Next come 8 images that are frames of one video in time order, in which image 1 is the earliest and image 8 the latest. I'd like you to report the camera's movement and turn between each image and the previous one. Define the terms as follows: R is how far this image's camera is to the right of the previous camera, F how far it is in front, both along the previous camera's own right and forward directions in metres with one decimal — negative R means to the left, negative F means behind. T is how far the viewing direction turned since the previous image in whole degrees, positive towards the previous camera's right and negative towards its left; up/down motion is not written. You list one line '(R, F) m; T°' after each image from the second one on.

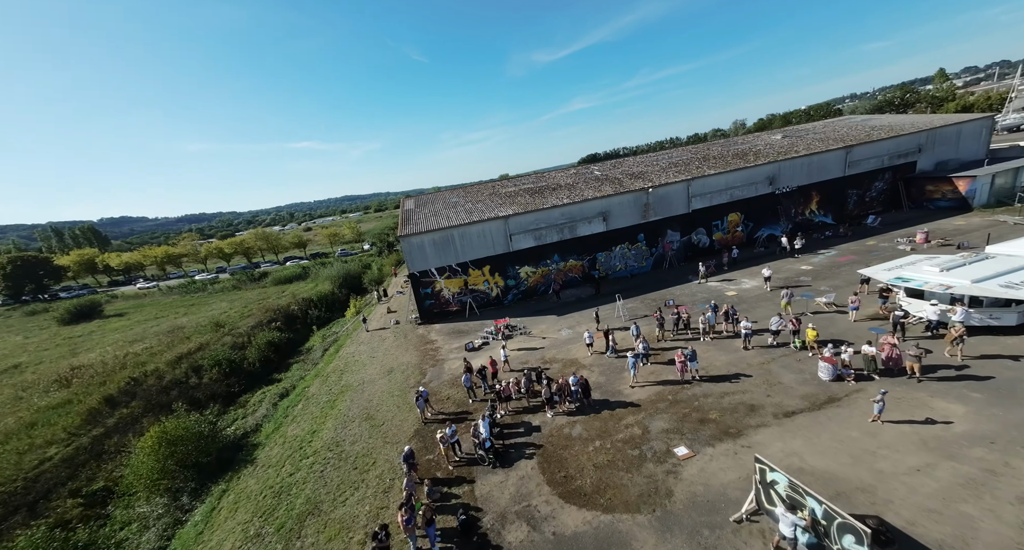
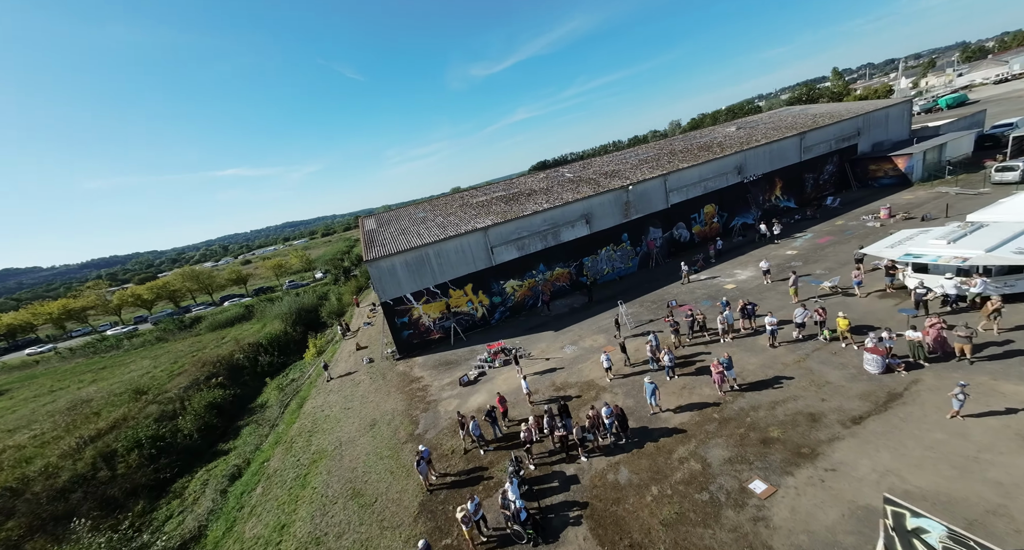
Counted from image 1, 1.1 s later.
(-1.7, +3.3) m; +6°
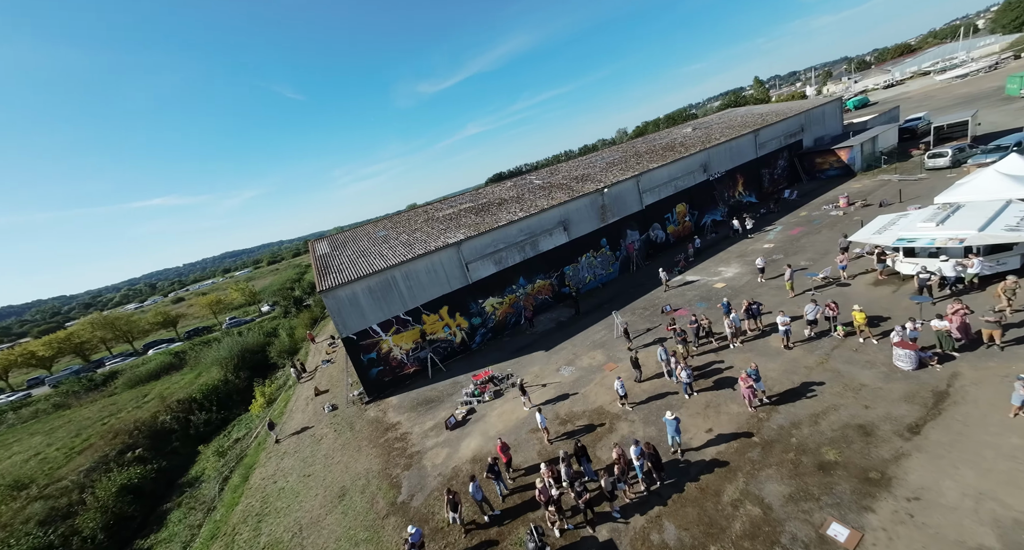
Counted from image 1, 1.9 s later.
(-1.0, +2.8) m; +6°
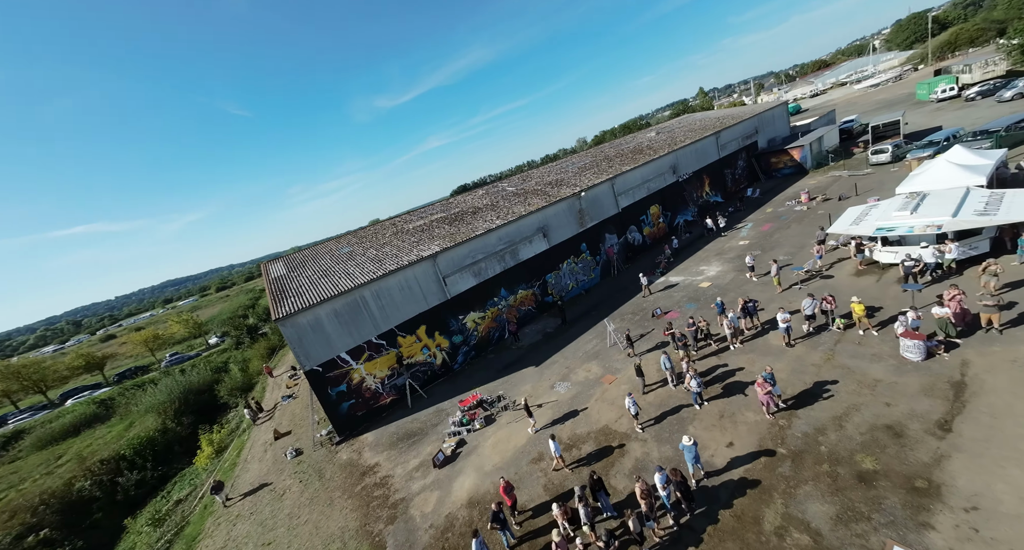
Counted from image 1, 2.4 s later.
(-0.7, +1.7) m; +5°
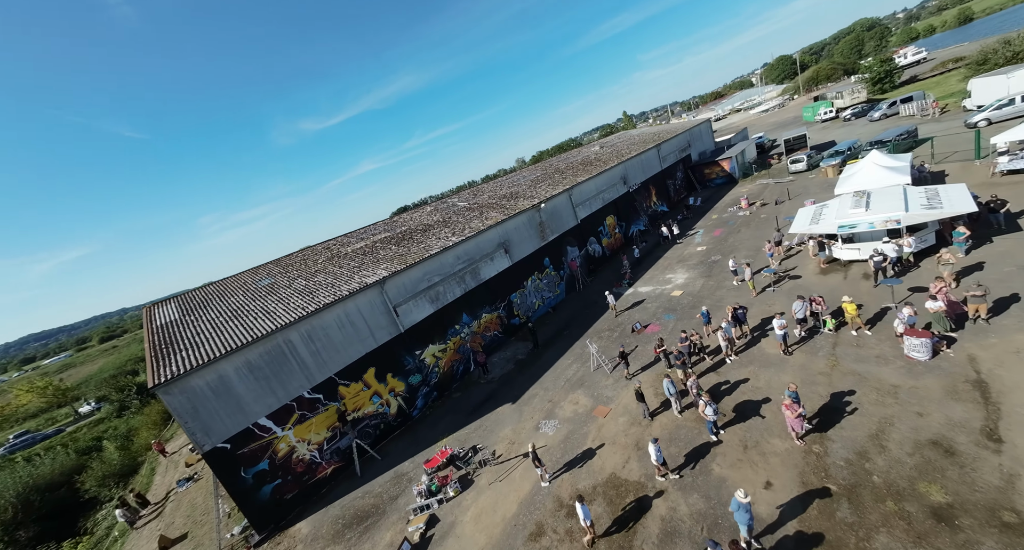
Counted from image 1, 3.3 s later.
(-0.8, +2.9) m; +8°
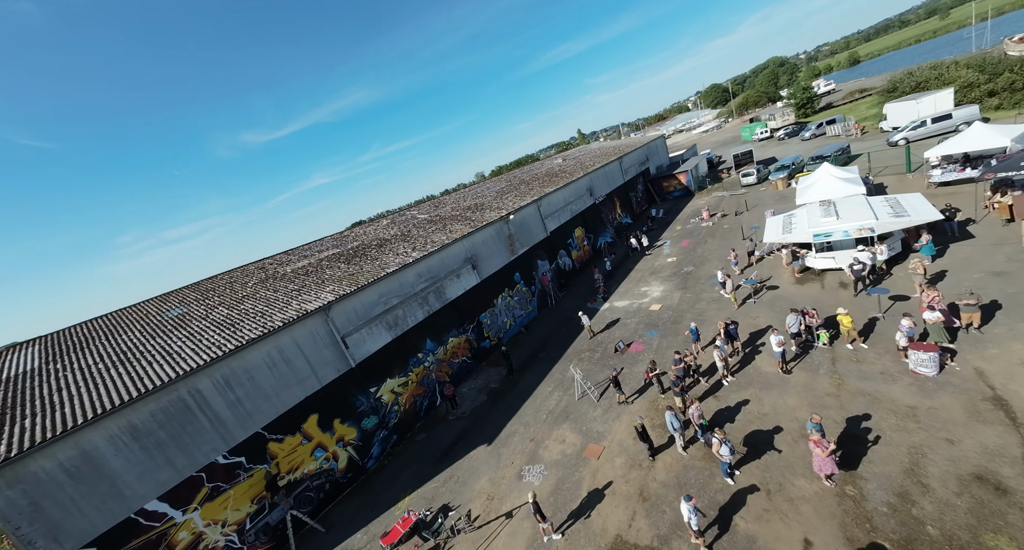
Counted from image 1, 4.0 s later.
(-0.4, +2.2) m; +6°
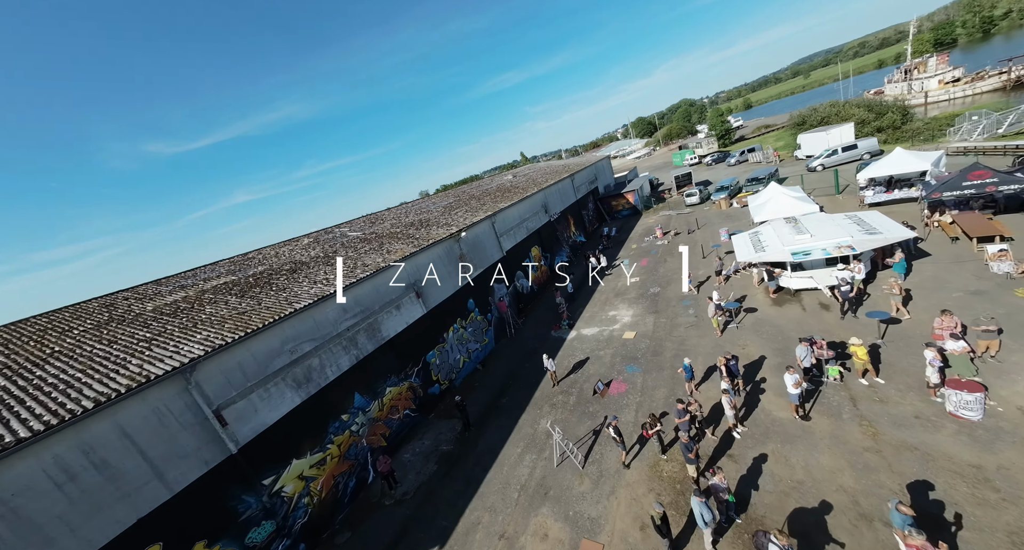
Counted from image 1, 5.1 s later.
(-0.3, +3.6) m; +8°
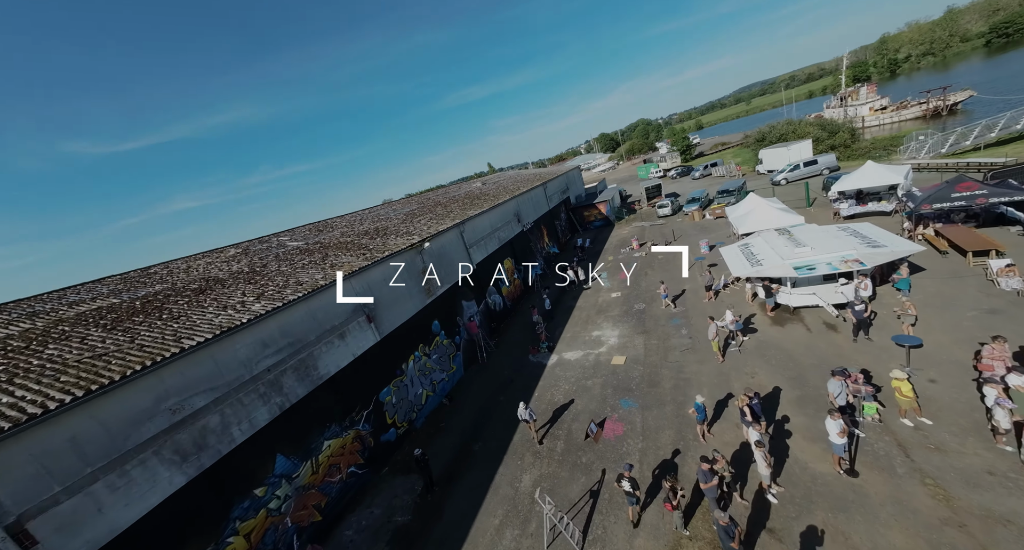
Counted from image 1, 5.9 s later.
(-0.1, +2.8) m; +4°
